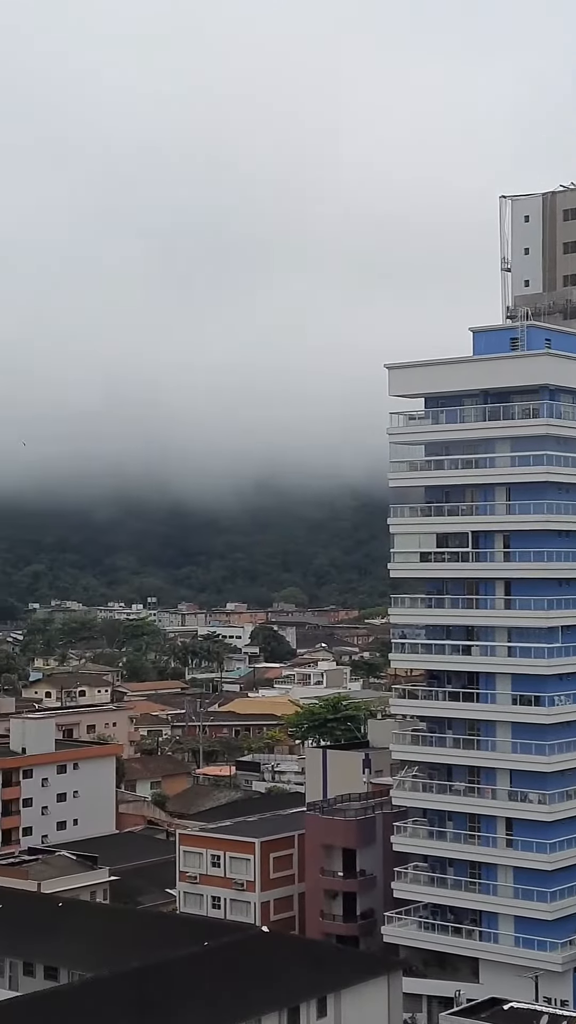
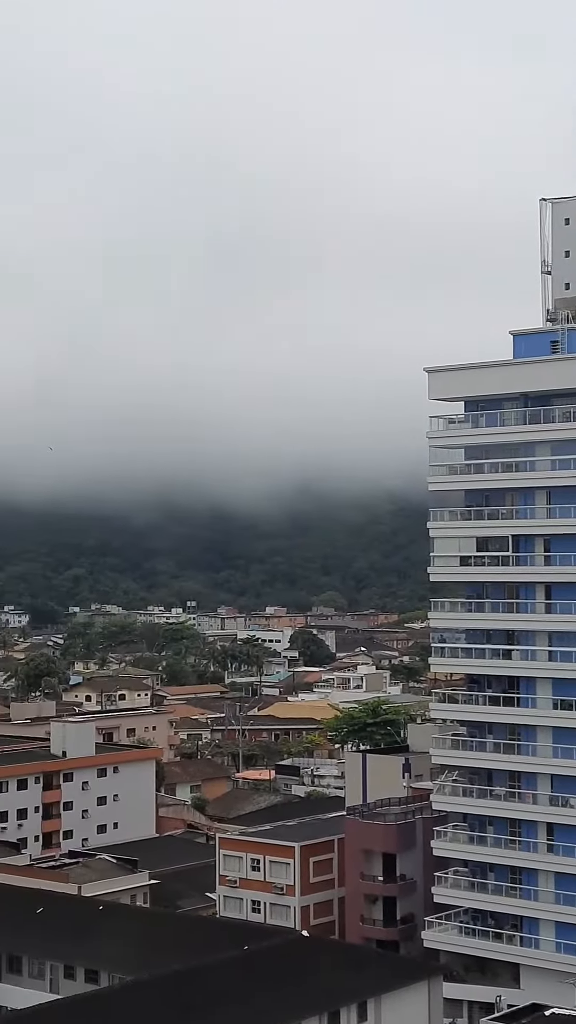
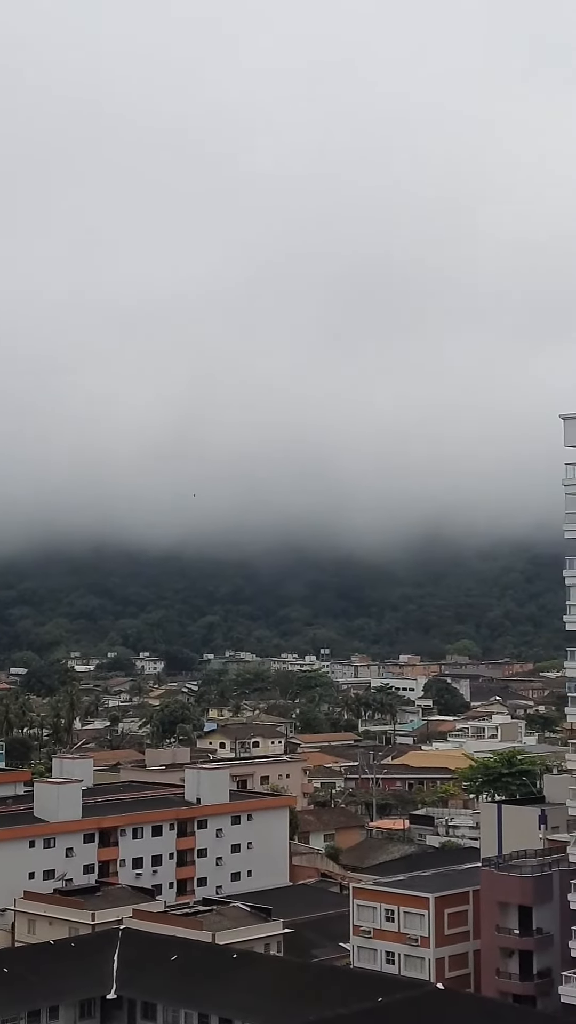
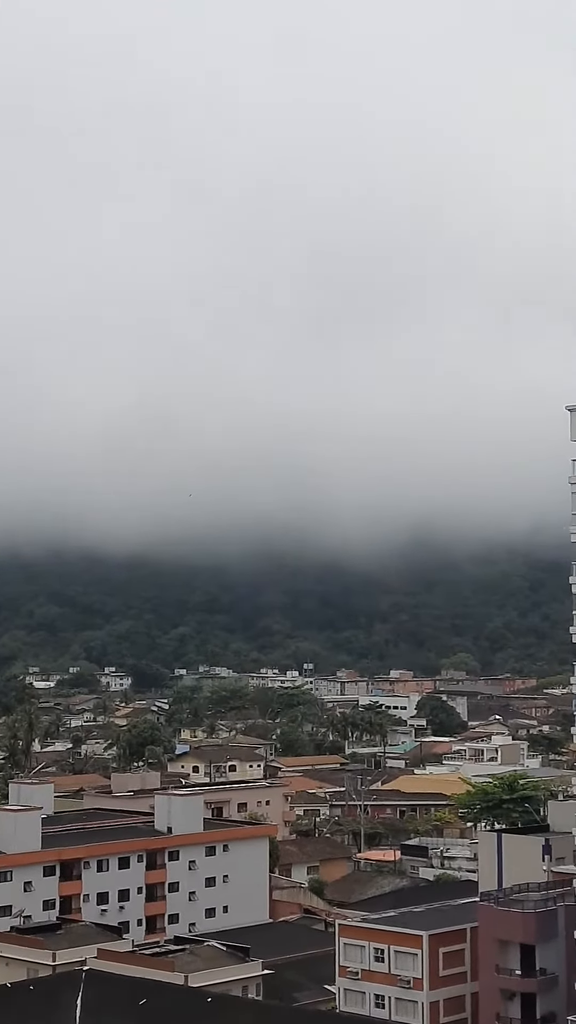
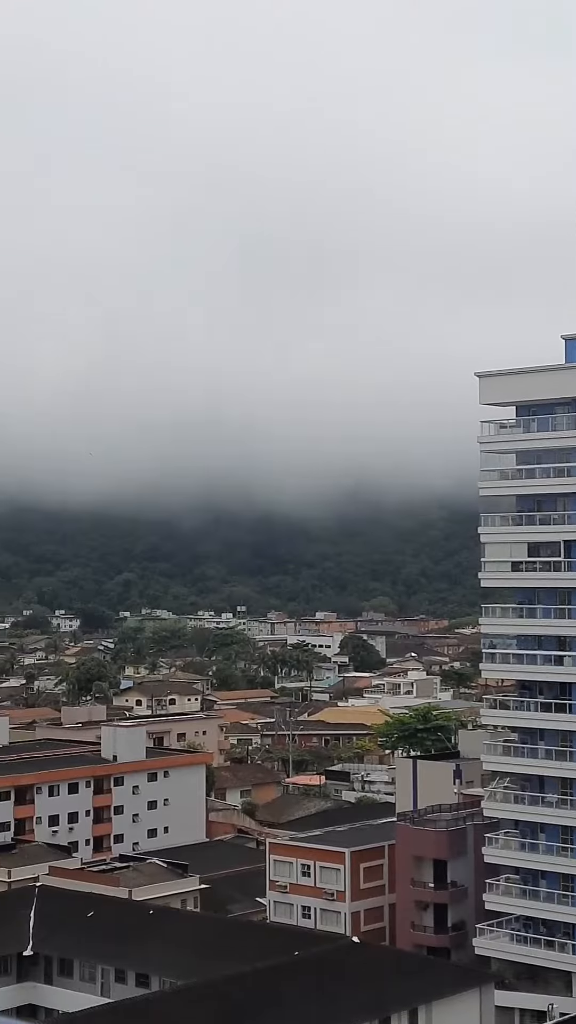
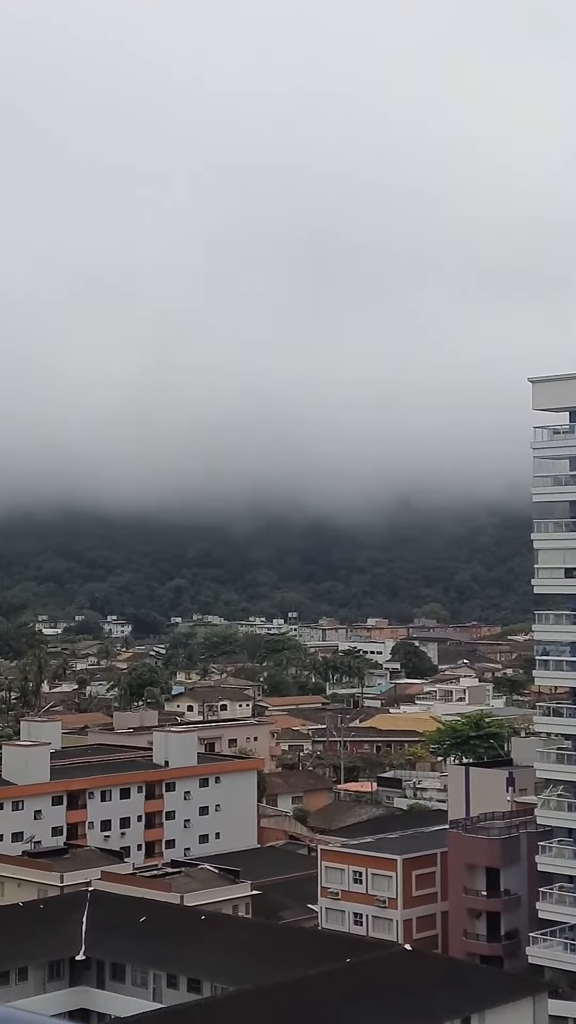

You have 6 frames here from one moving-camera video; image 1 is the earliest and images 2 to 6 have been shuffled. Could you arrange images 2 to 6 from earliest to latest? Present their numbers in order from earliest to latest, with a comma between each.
2, 5, 6, 3, 4
